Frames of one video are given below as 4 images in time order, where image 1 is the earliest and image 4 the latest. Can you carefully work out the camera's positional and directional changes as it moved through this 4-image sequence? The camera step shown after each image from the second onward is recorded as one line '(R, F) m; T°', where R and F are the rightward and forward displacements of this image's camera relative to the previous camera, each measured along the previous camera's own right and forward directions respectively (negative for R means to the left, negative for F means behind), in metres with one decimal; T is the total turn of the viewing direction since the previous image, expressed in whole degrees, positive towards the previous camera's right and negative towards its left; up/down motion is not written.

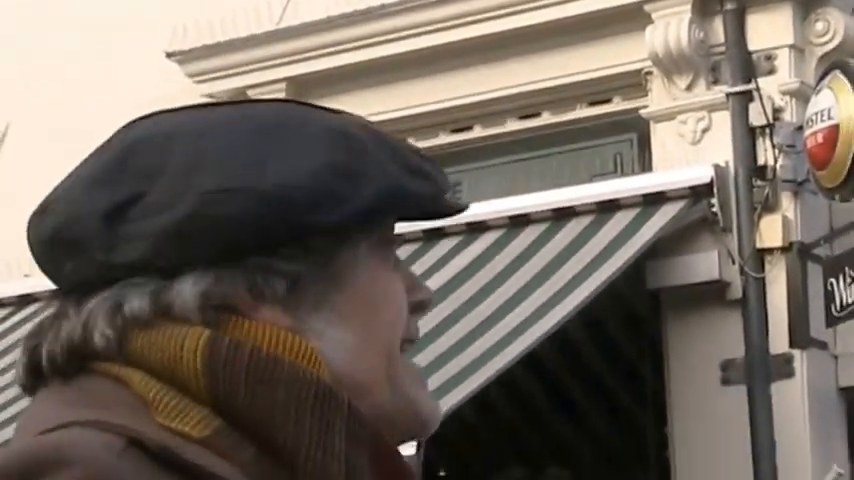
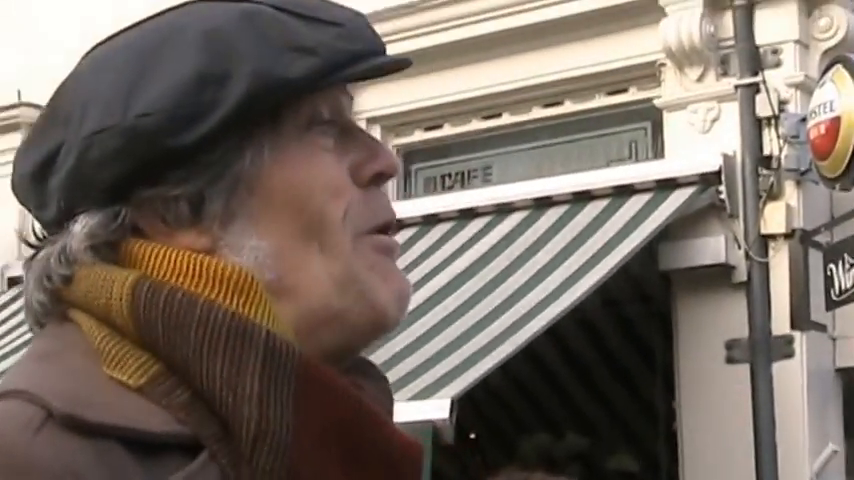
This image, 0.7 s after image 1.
(+0.4, -0.3) m; -6°
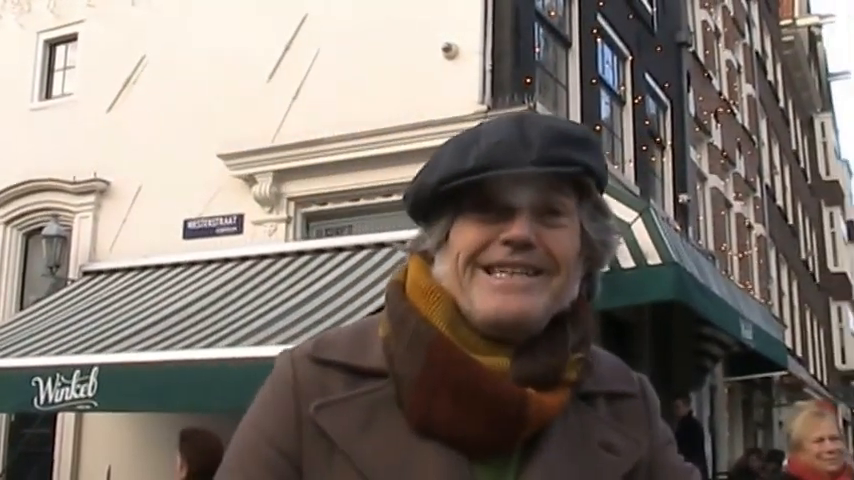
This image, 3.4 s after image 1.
(-2.0, -4.6) m; +15°
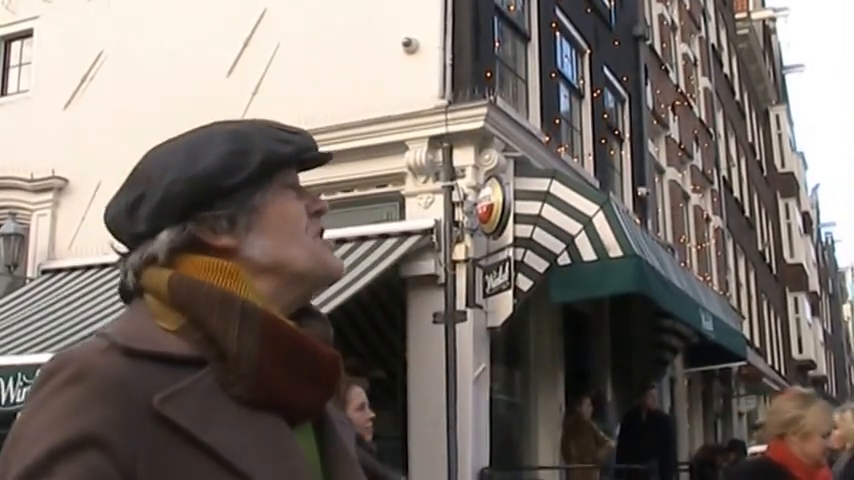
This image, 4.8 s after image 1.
(-0.2, 0.0) m; +3°
